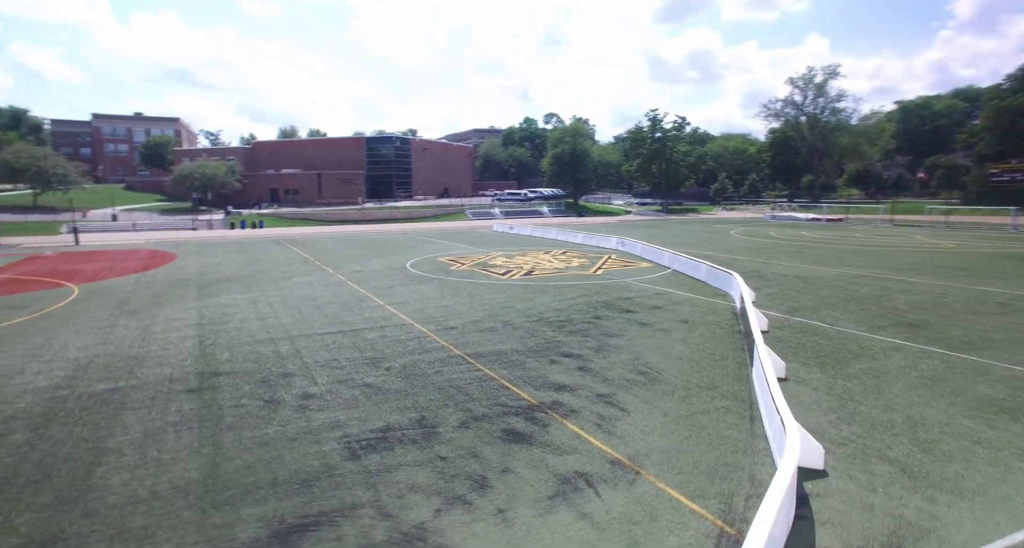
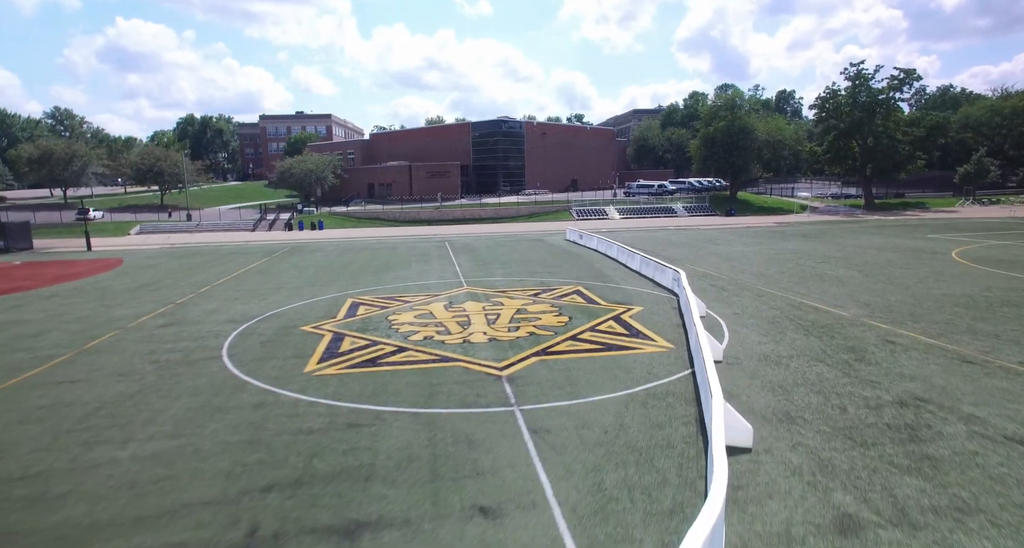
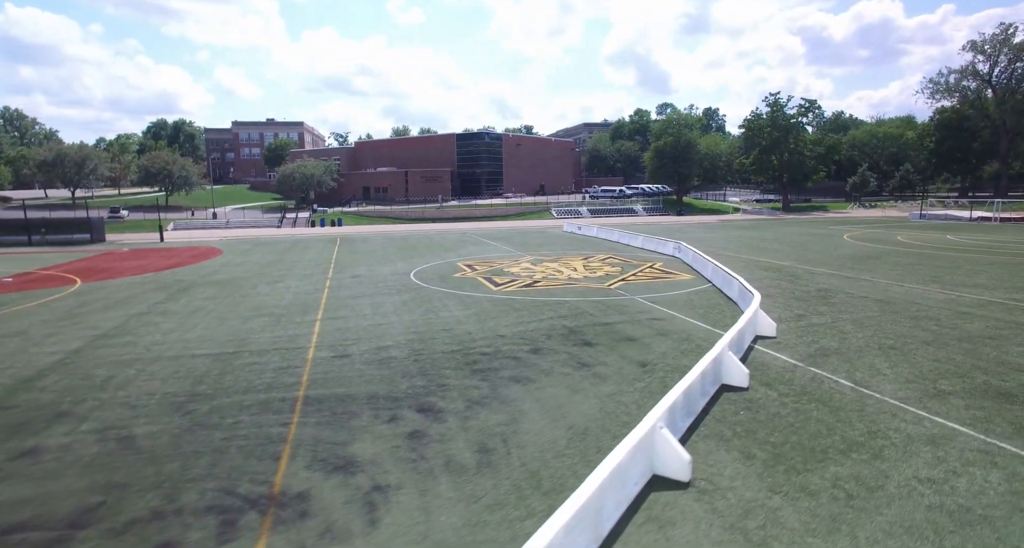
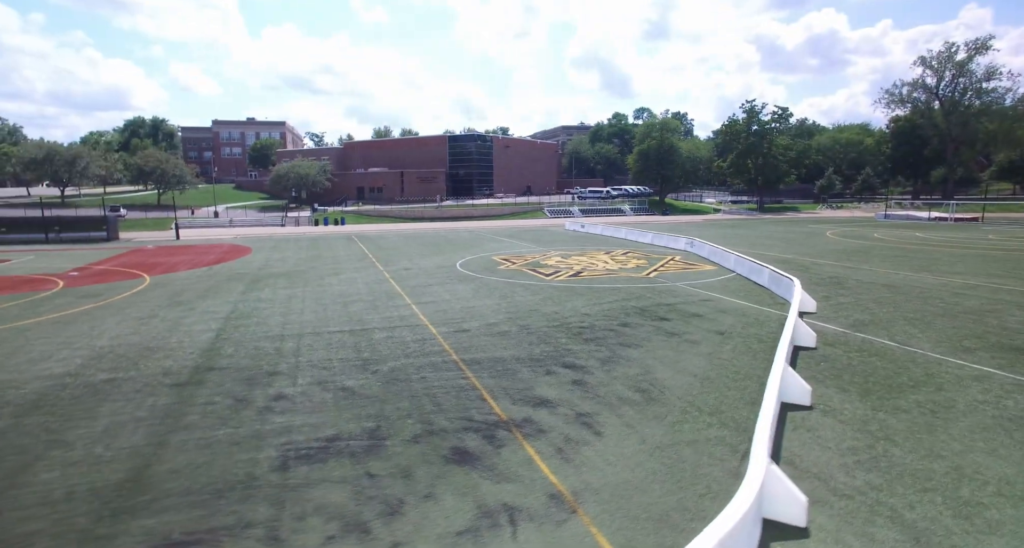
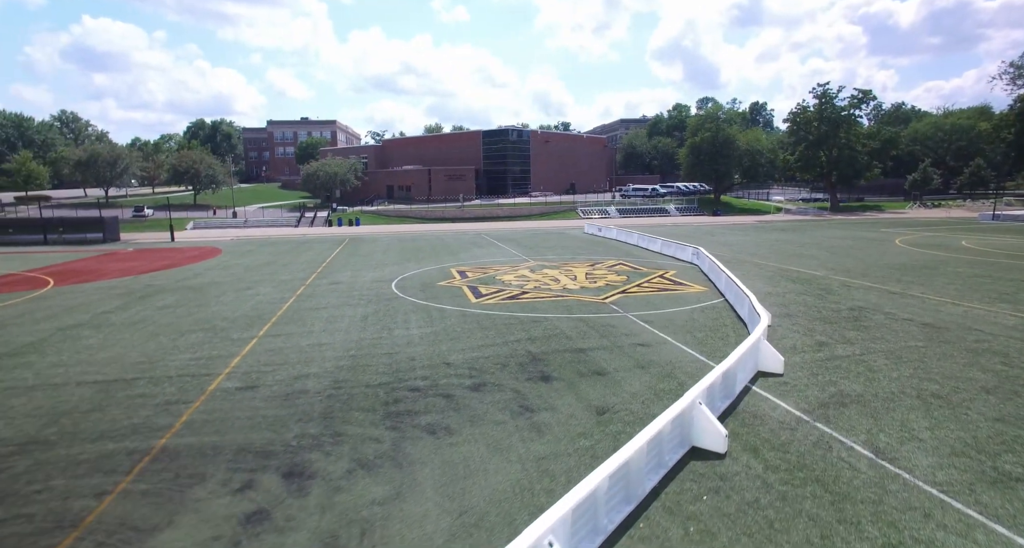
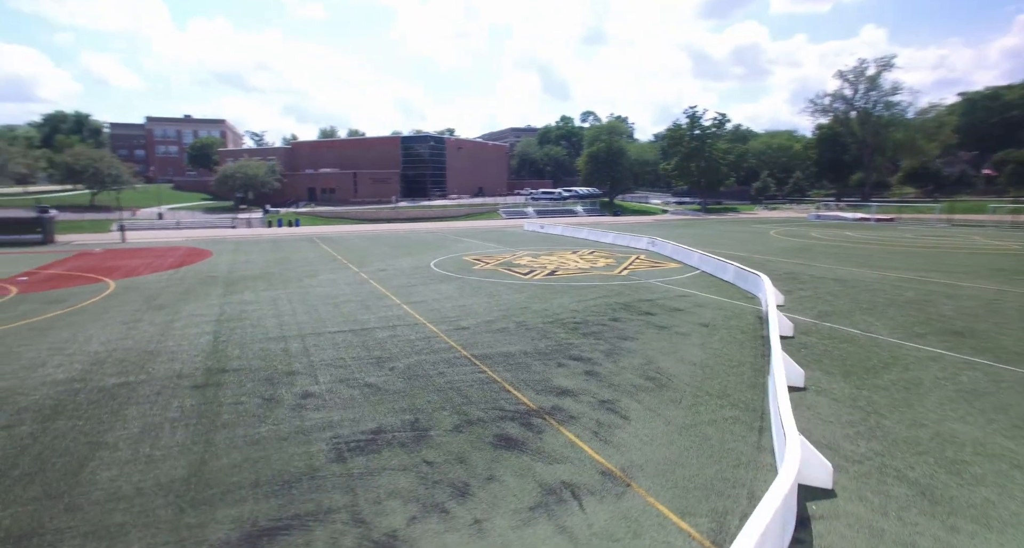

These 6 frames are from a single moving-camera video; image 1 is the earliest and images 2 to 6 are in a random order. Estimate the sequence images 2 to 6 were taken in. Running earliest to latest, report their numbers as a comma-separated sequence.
6, 4, 3, 5, 2
